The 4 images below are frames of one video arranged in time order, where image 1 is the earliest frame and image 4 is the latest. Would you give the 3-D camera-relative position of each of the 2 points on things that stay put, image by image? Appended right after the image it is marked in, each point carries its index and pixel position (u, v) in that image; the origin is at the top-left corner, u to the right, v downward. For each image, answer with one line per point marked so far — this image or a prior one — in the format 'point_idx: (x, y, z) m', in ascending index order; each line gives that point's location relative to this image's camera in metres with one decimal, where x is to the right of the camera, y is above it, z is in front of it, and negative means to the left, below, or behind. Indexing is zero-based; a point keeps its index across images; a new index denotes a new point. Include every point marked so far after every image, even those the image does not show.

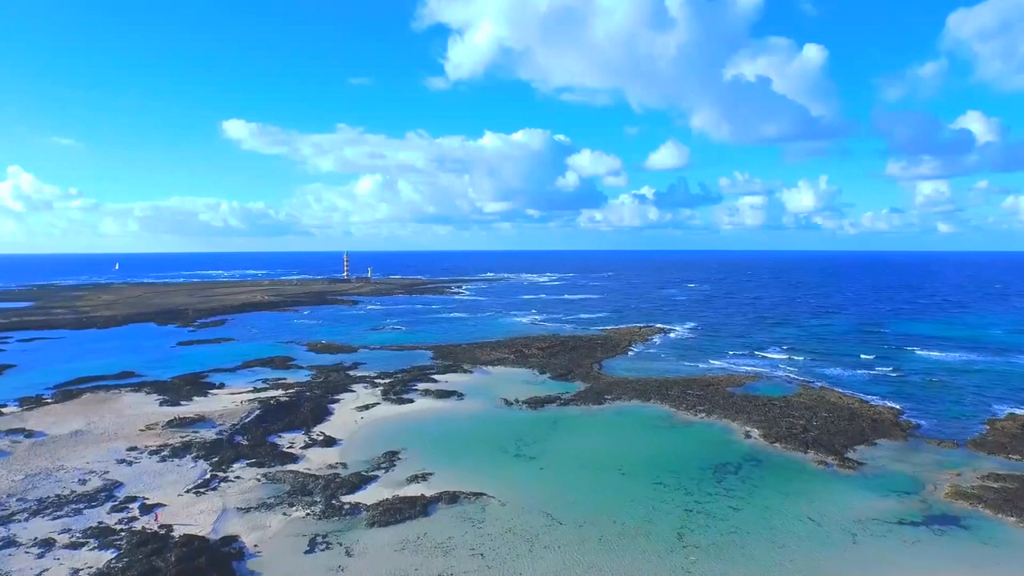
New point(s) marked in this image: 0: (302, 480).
0: (-7.6, -6.9, +19.8) m
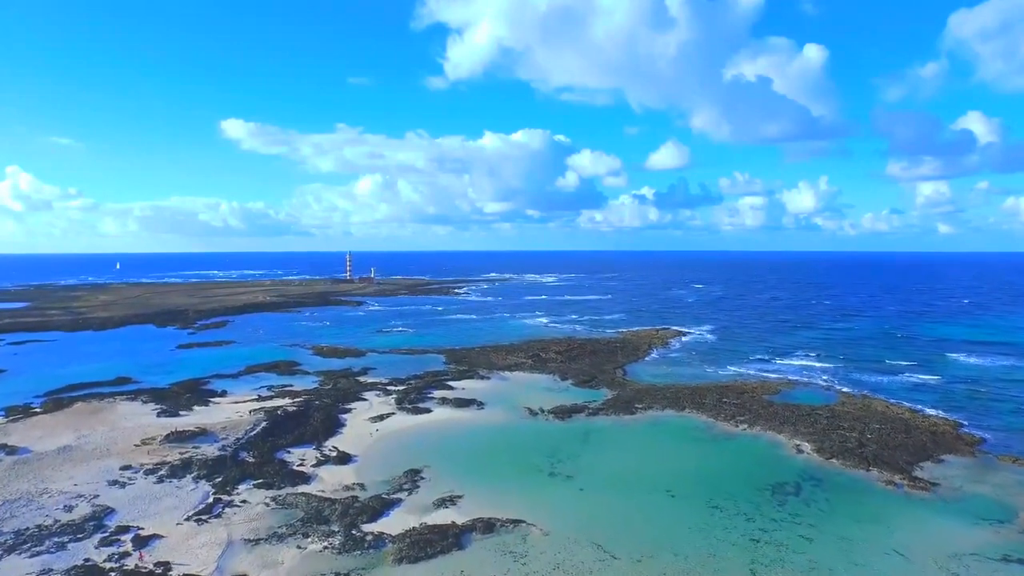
0: (-6.3, -7.0, +17.6) m
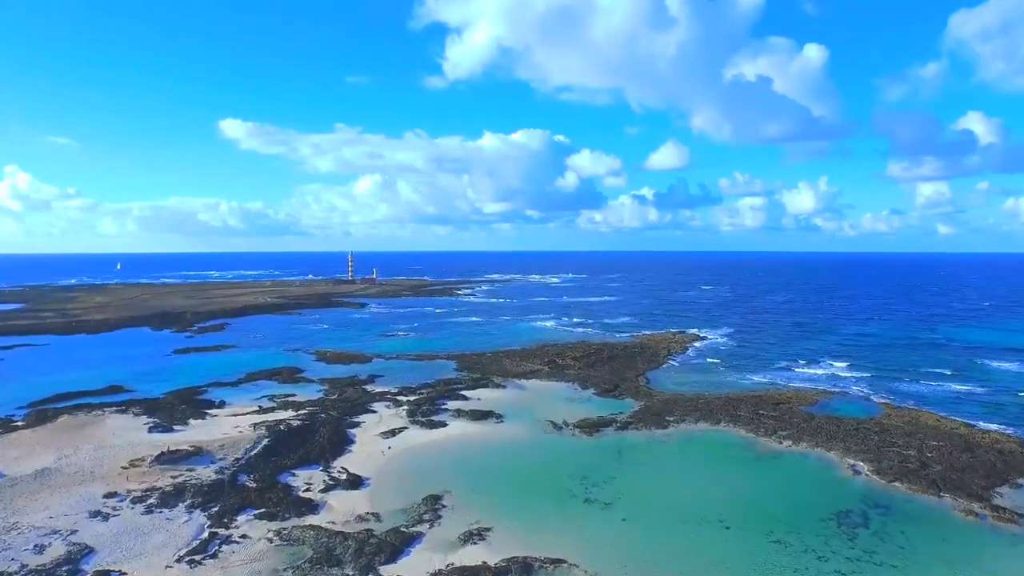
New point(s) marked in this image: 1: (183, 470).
0: (-5.2, -7.1, +15.4) m
1: (-11.6, -6.4, +19.4) m
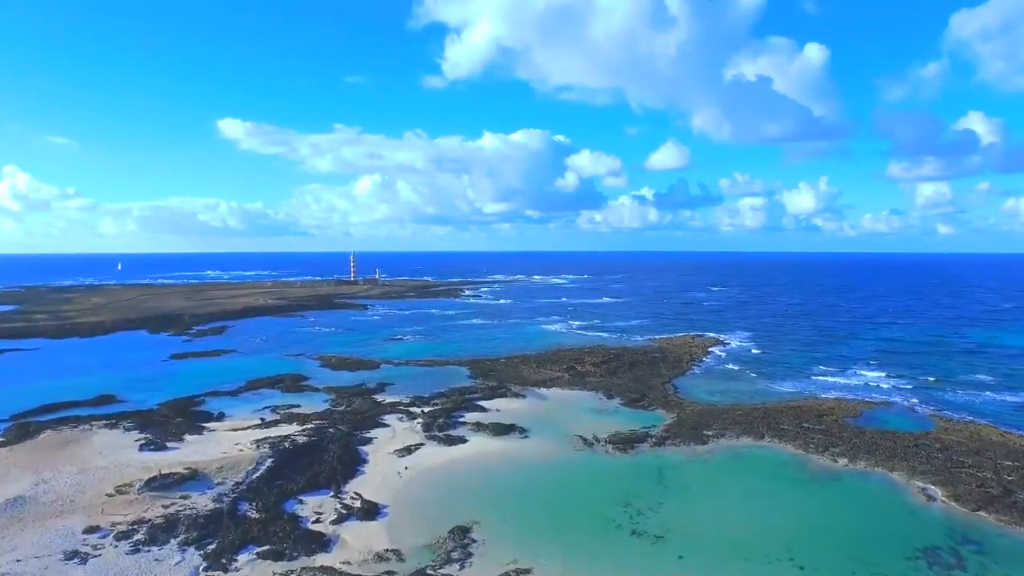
0: (-4.1, -7.2, +13.1) m
1: (-10.4, -6.5, +17.1) m
